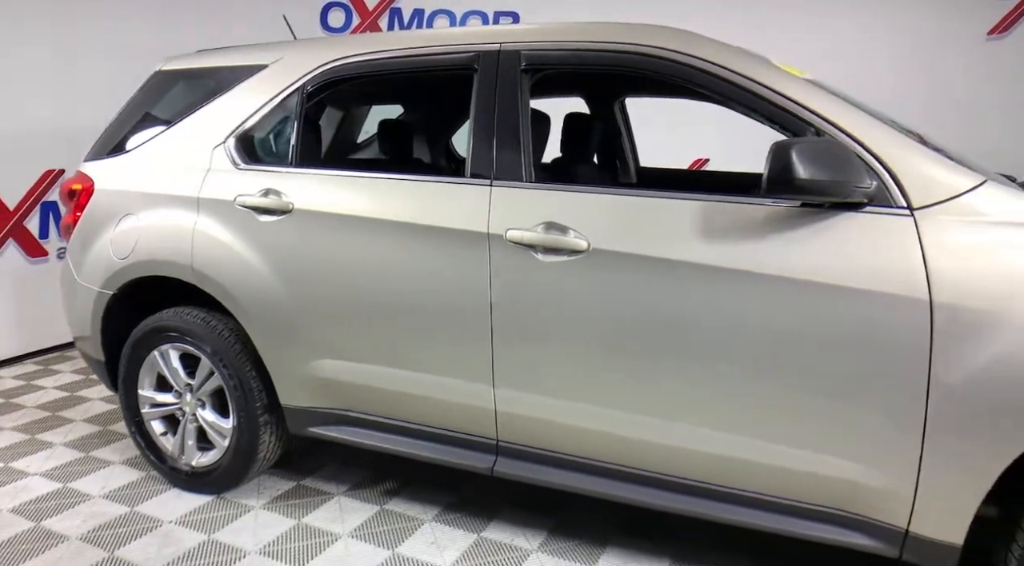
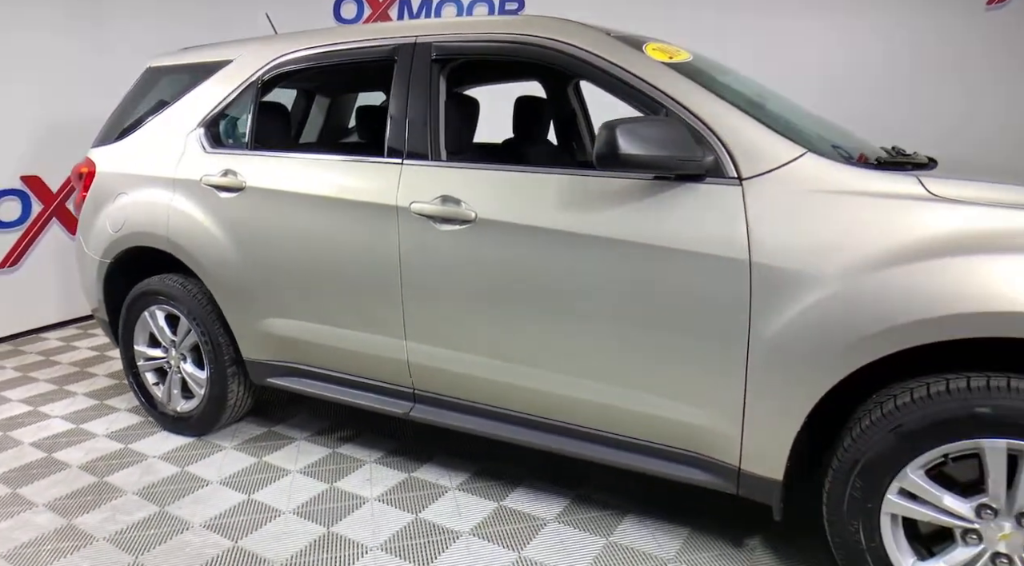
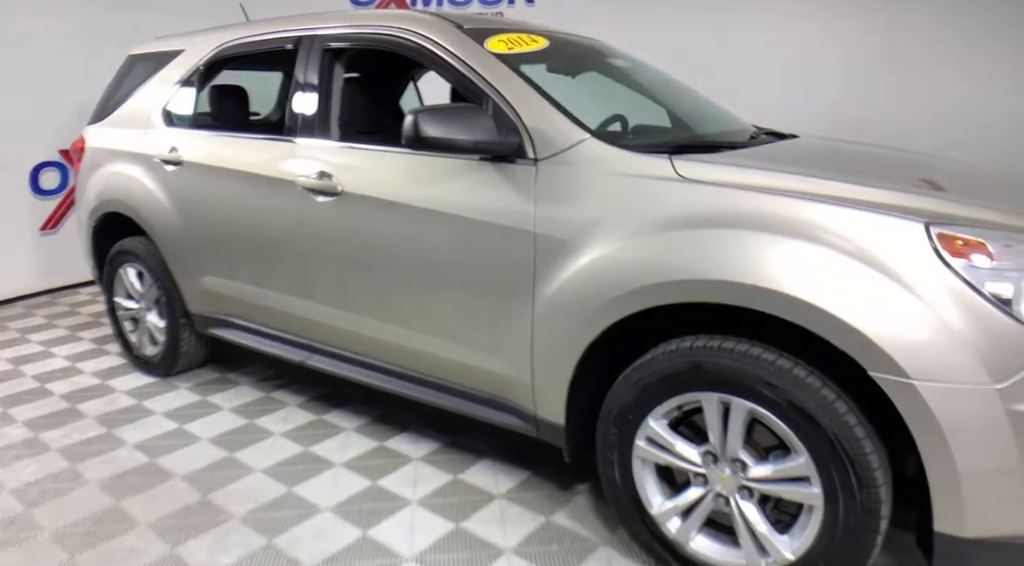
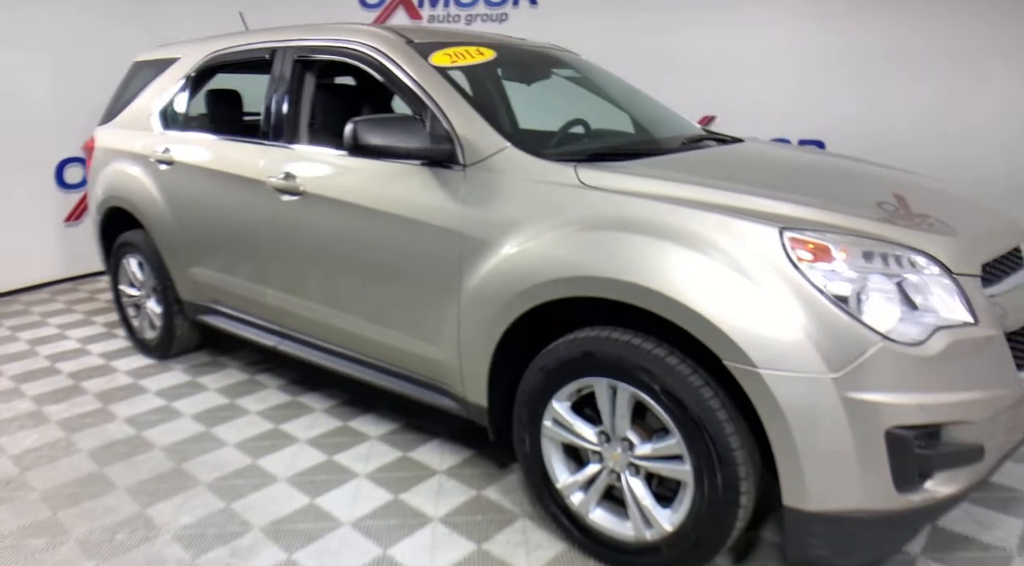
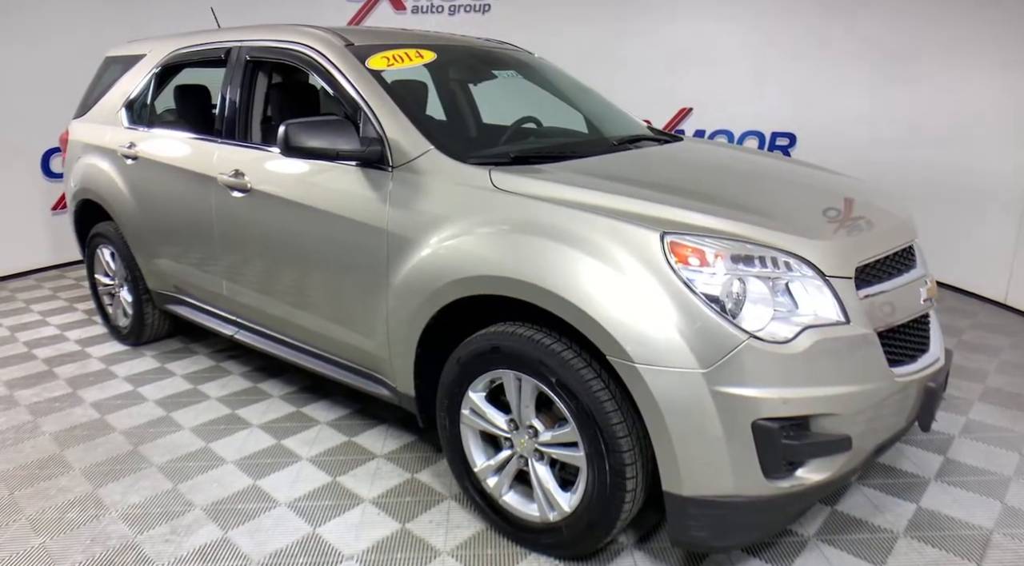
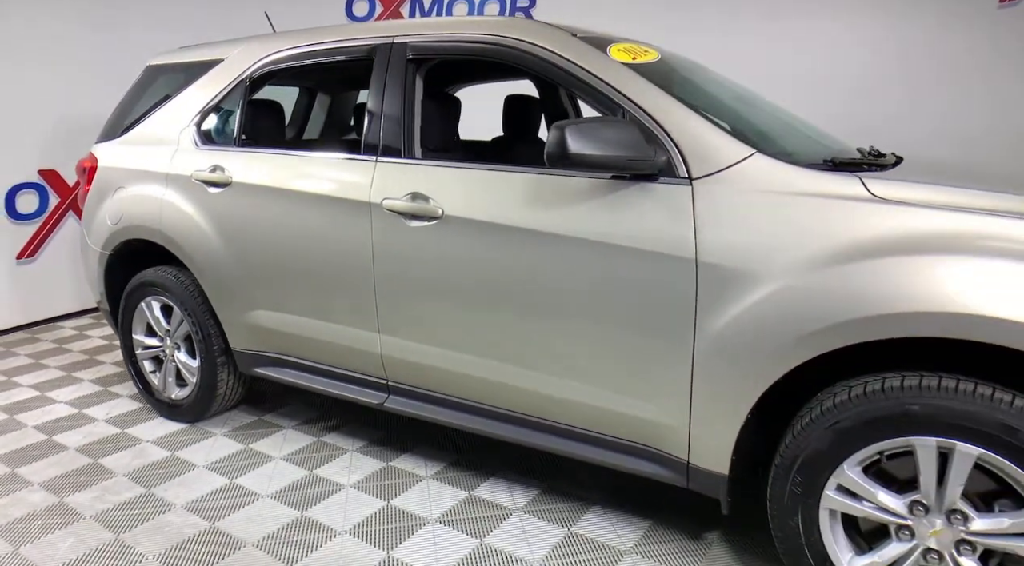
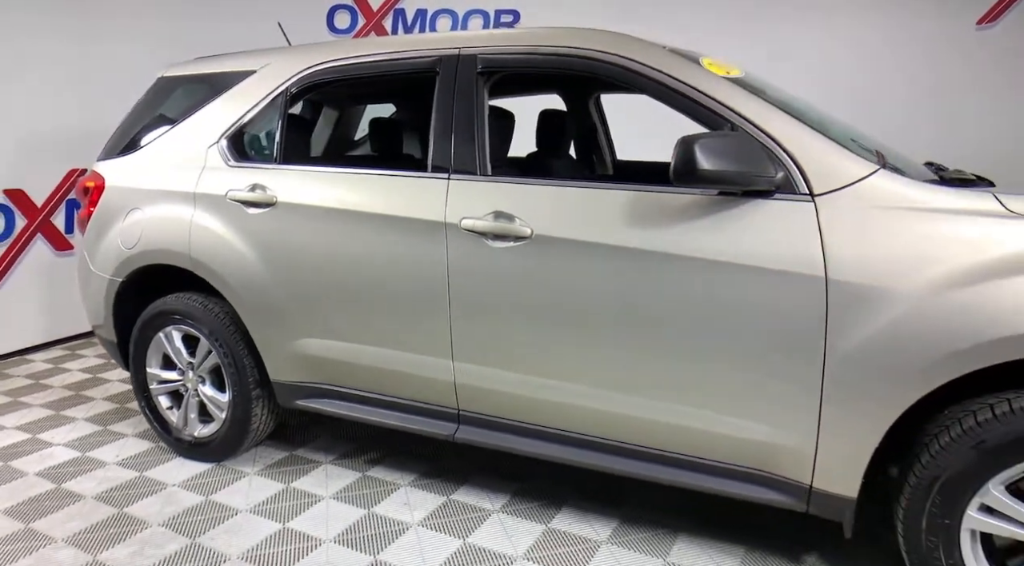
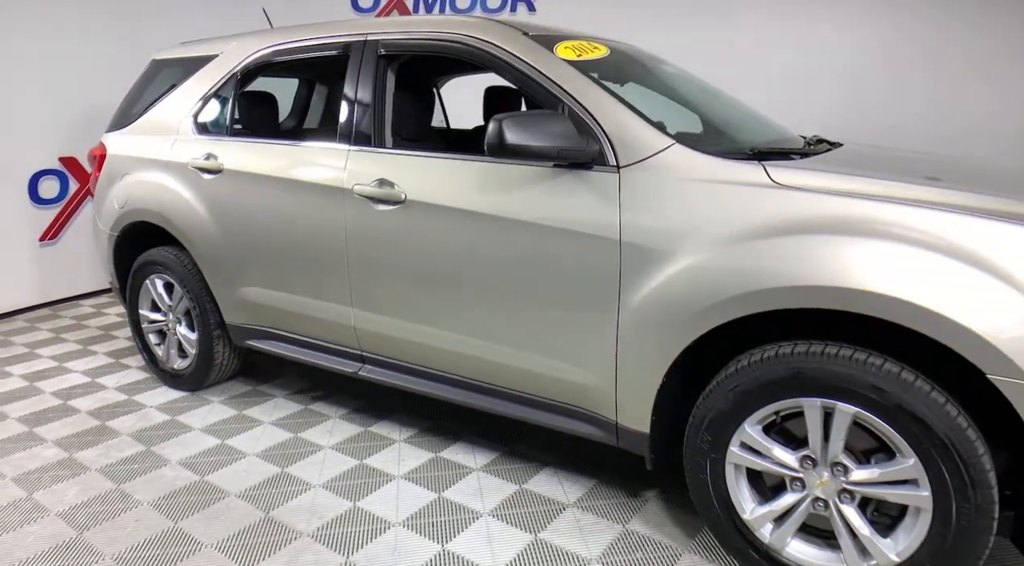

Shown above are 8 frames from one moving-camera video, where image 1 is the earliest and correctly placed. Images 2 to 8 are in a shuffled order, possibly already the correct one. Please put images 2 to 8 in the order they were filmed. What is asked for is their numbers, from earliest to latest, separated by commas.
7, 2, 6, 8, 3, 4, 5
